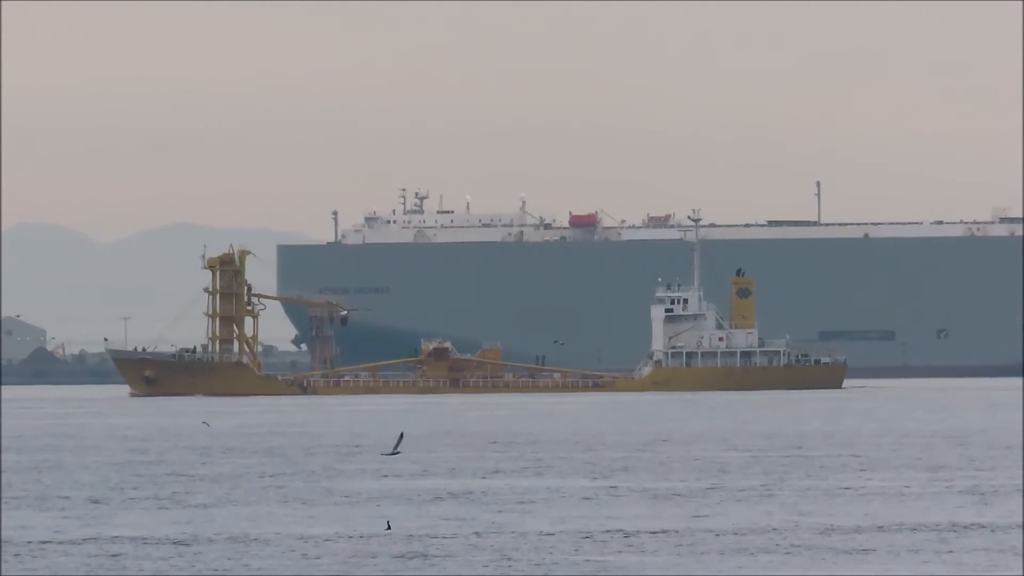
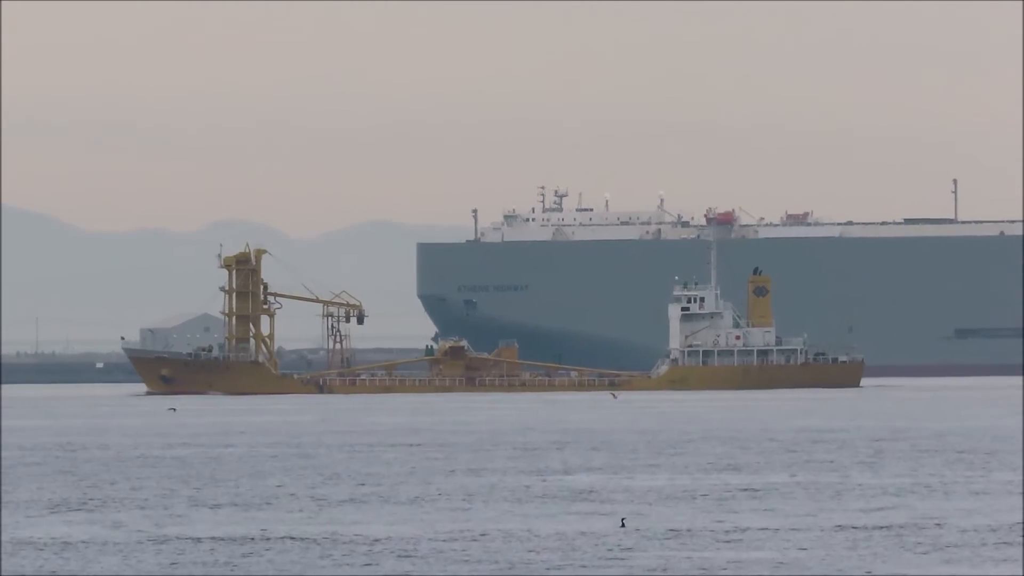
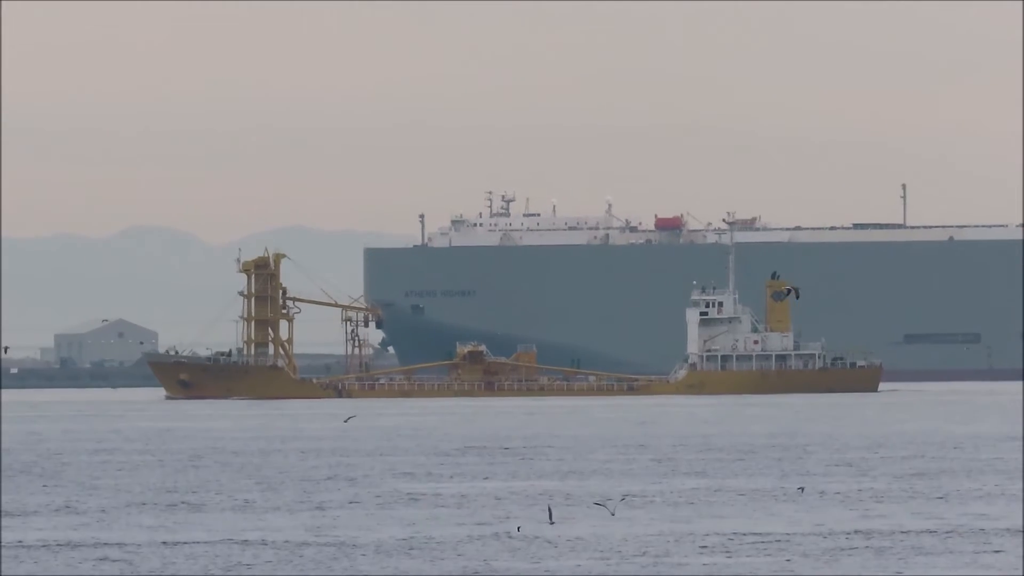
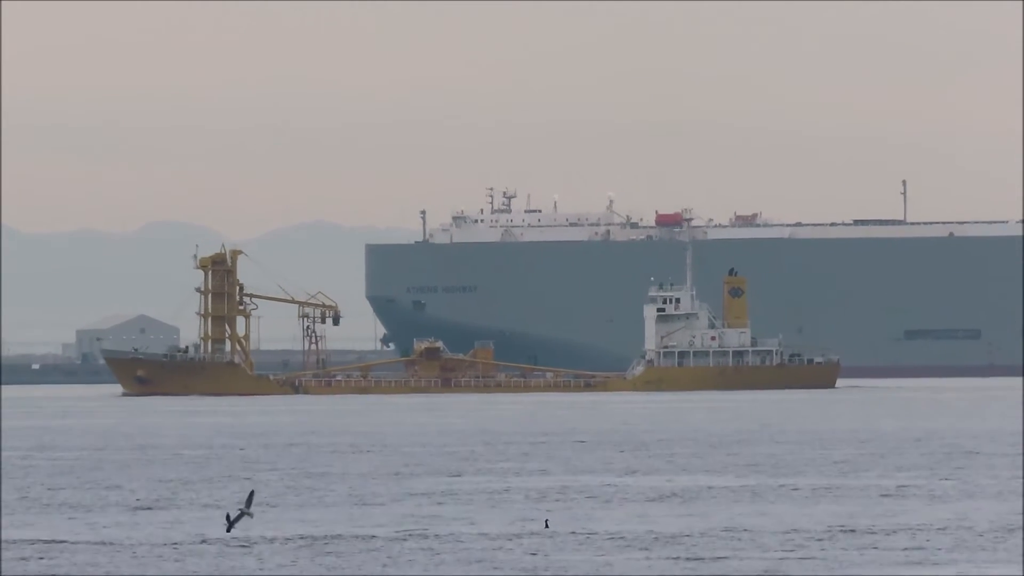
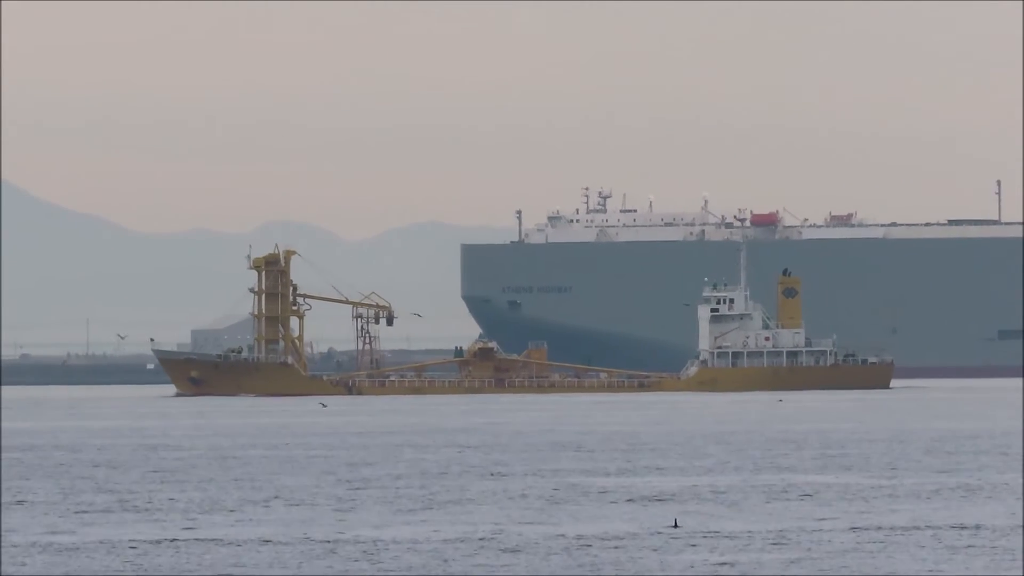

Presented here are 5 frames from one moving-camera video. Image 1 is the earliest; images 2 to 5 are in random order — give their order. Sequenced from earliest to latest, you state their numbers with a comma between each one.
3, 4, 2, 5
